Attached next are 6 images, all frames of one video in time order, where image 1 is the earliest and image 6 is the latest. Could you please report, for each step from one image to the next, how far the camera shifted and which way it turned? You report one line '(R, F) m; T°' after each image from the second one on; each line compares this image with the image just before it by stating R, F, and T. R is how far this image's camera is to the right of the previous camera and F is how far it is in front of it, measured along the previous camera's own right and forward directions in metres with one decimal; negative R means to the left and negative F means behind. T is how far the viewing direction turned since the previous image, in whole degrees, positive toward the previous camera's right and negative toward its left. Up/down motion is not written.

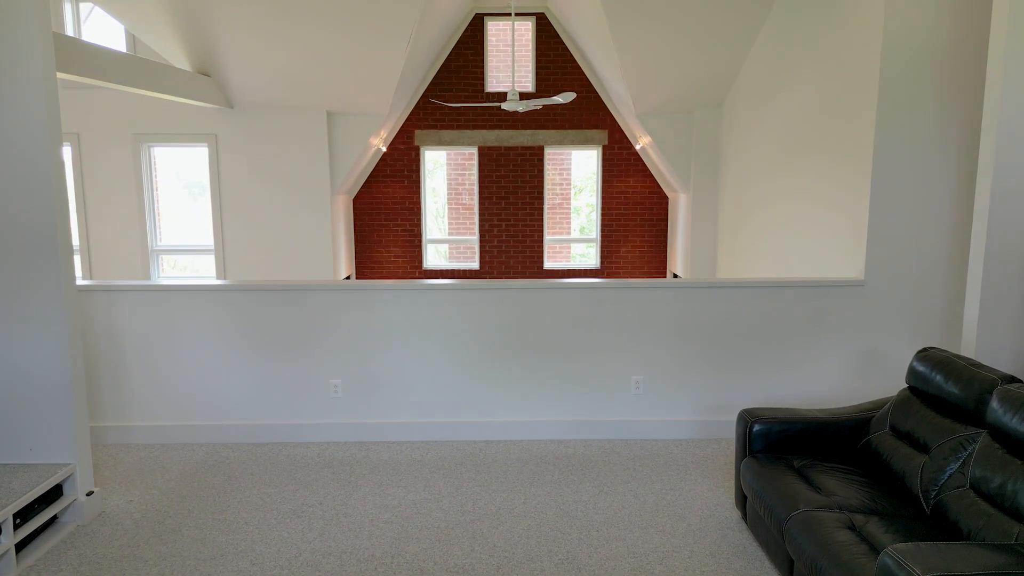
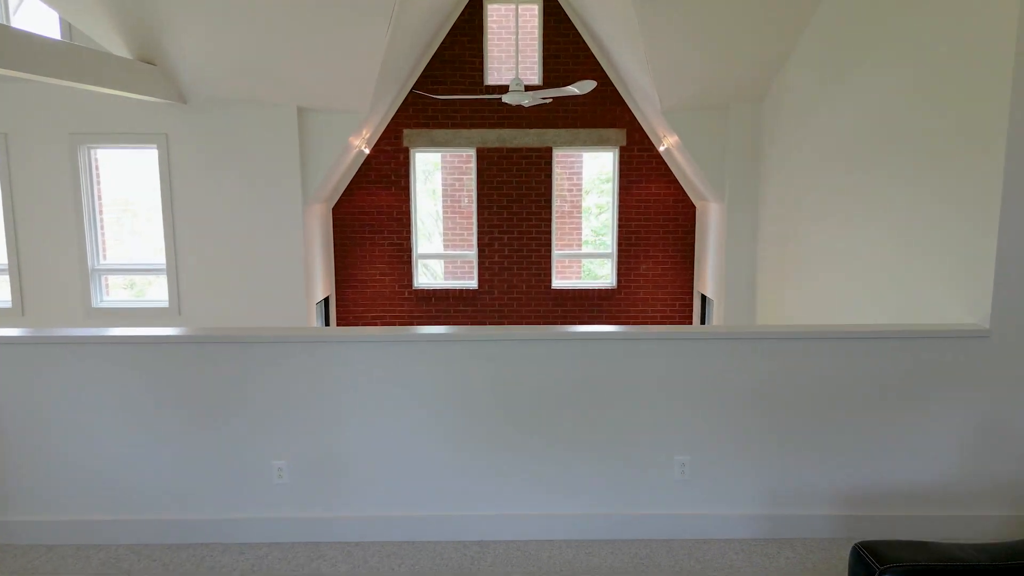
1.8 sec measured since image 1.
(0.0, +1.1) m; 0°
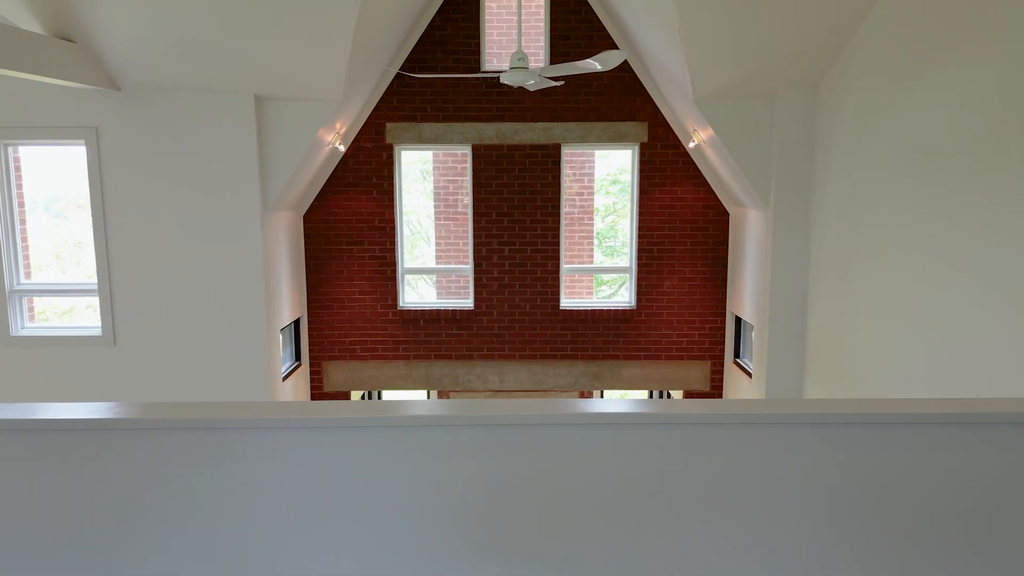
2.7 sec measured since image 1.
(0.0, +1.0) m; 0°
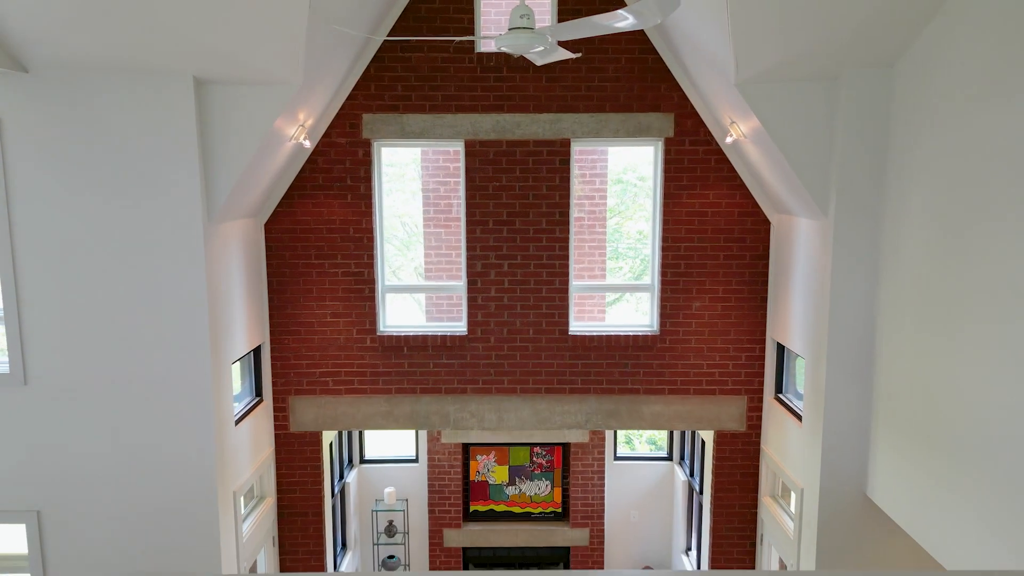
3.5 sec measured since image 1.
(0.0, +0.9) m; 0°
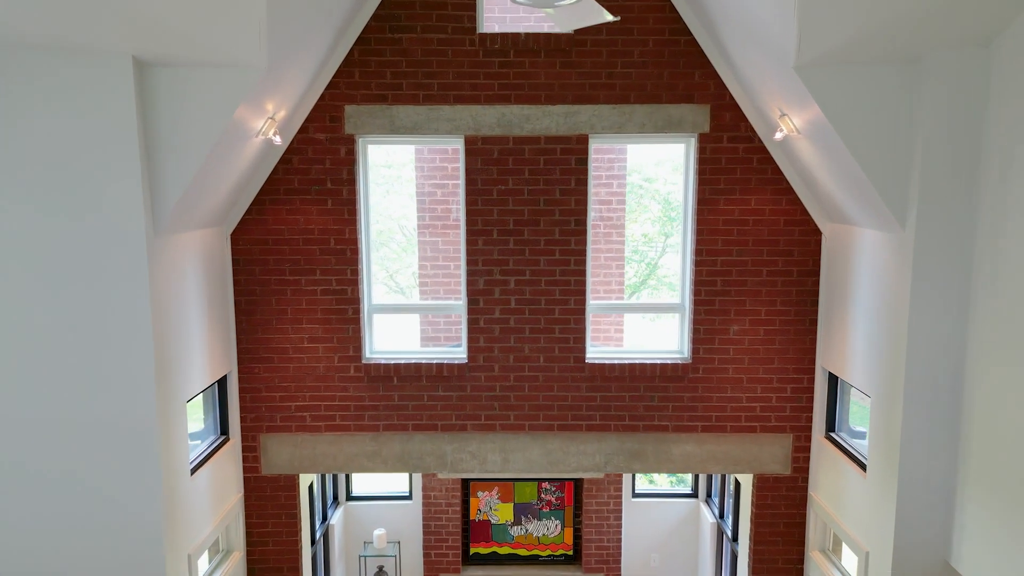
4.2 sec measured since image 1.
(-0.1, +0.7) m; 0°
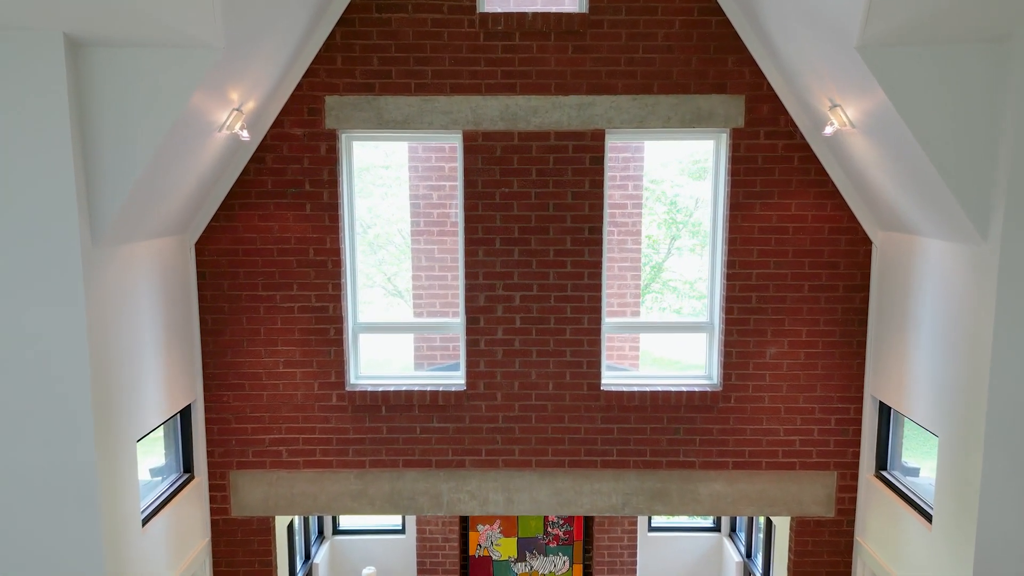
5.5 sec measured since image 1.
(0.0, +0.5) m; 0°
